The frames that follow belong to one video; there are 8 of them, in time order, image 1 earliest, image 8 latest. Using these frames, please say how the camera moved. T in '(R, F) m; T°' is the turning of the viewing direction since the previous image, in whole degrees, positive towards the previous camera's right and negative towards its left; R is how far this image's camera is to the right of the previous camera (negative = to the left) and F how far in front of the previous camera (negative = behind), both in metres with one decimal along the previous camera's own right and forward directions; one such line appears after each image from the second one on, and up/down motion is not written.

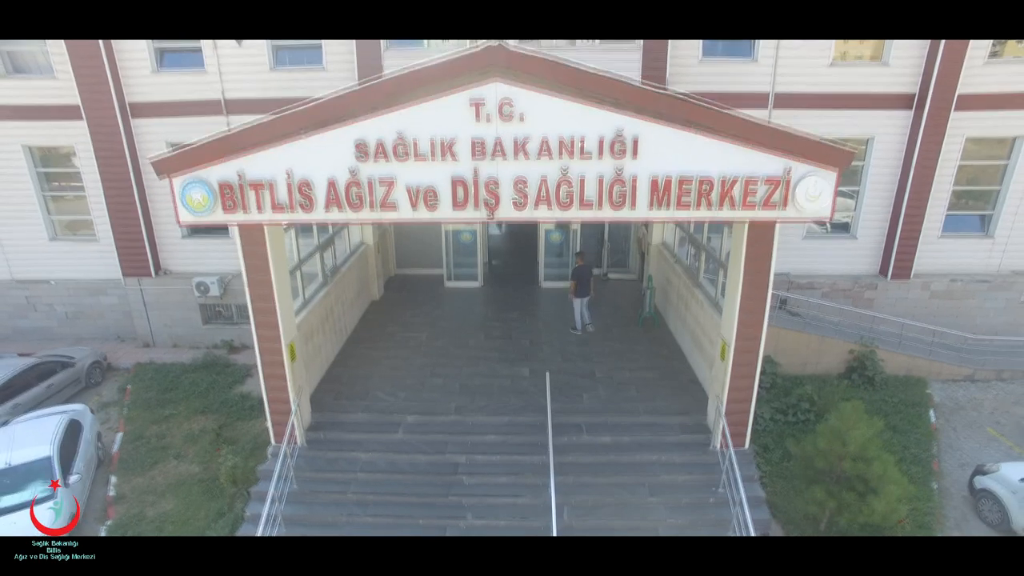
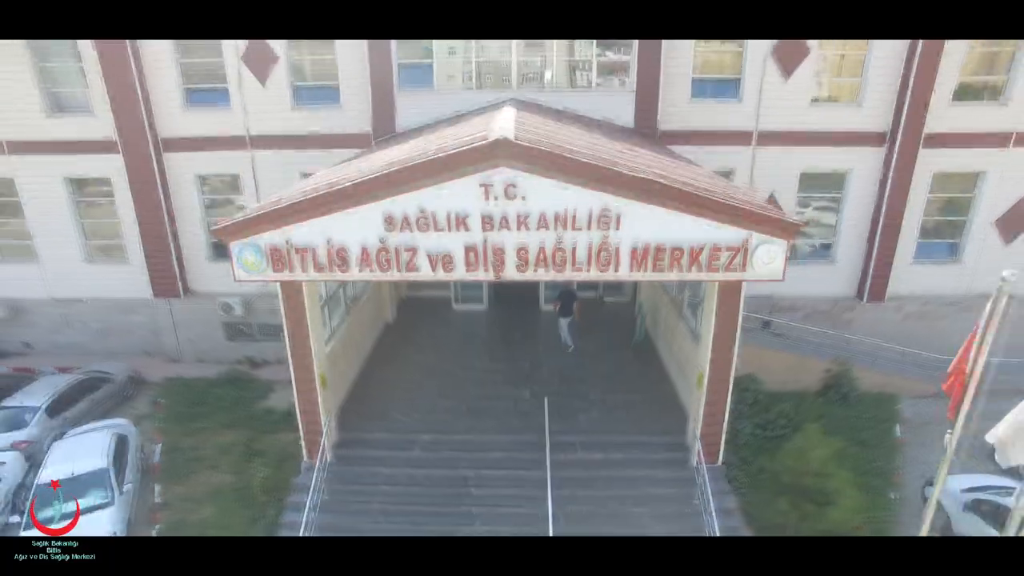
(0.0, -0.9) m; 0°
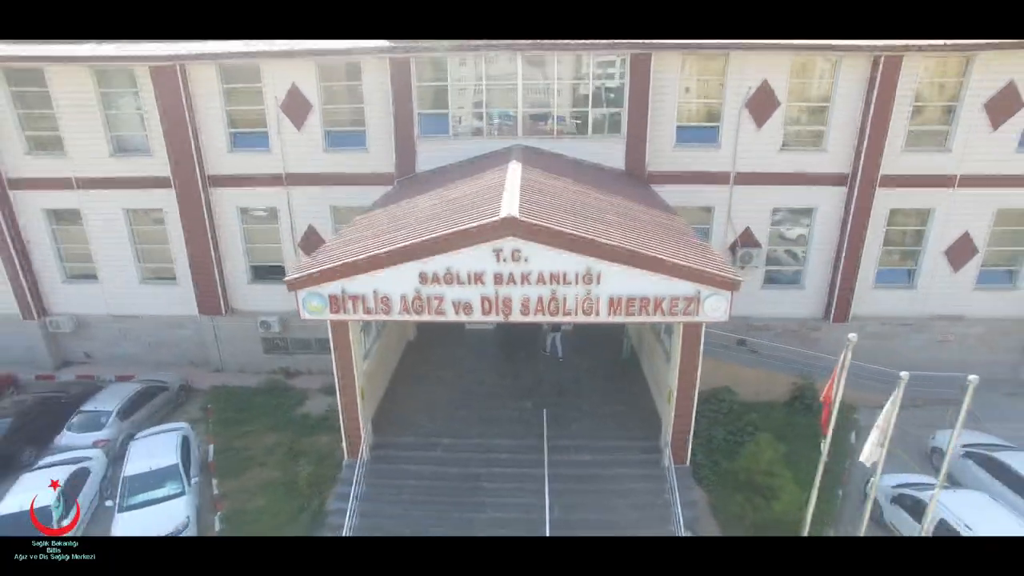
(0.0, -1.5) m; -1°
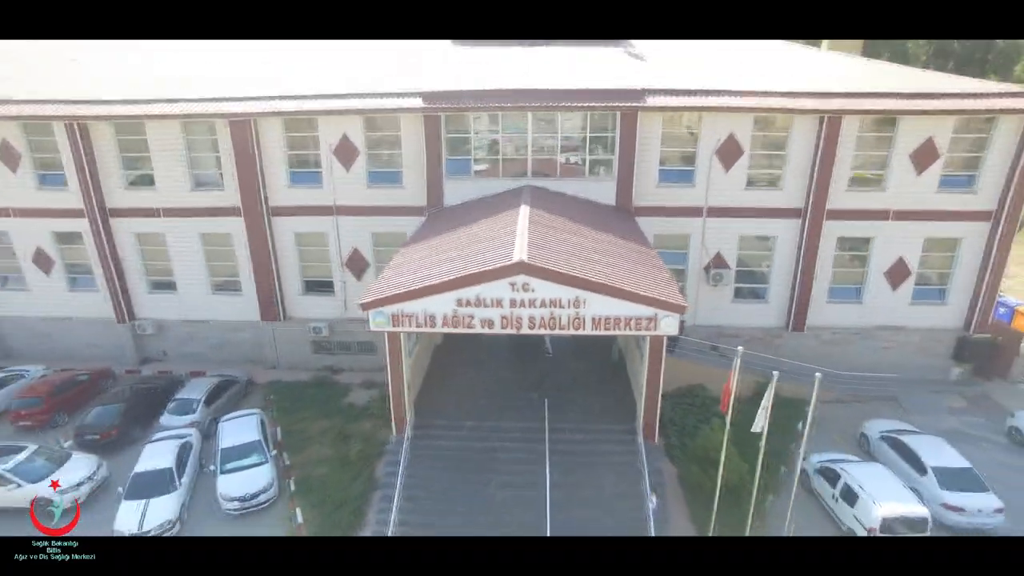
(0.0, -2.6) m; -1°
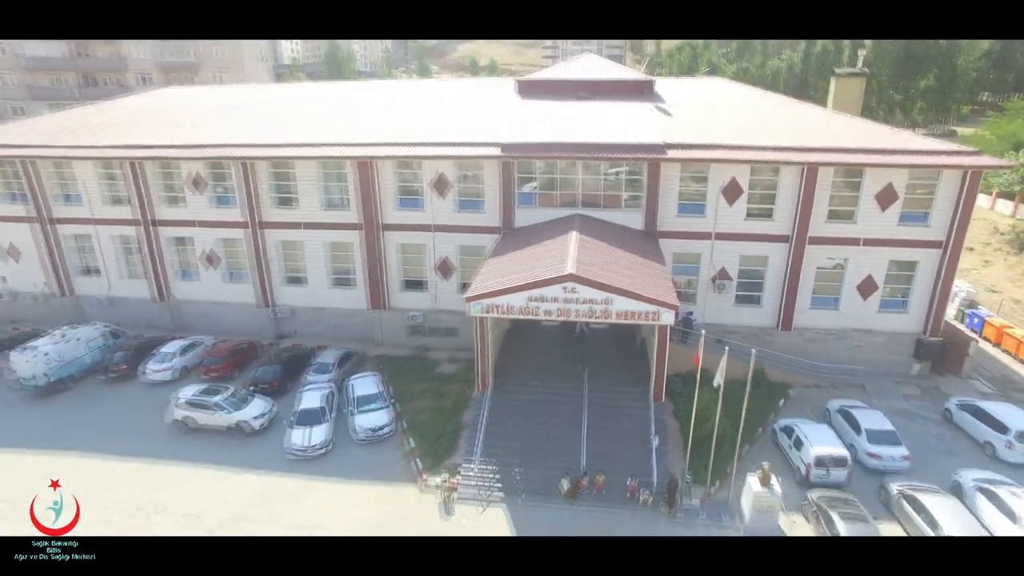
(-0.1, -4.9) m; -5°
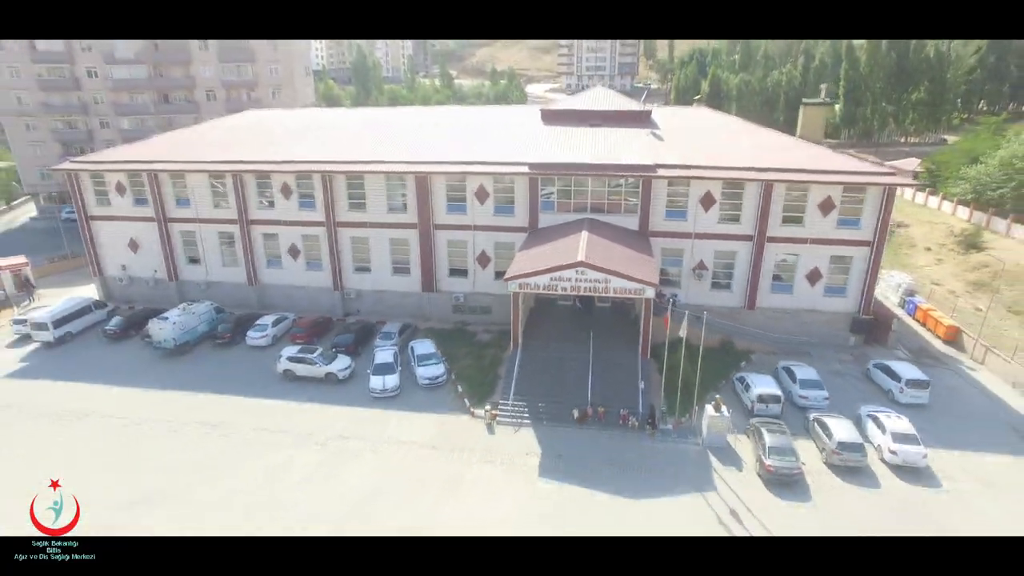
(-0.5, -5.6) m; -1°
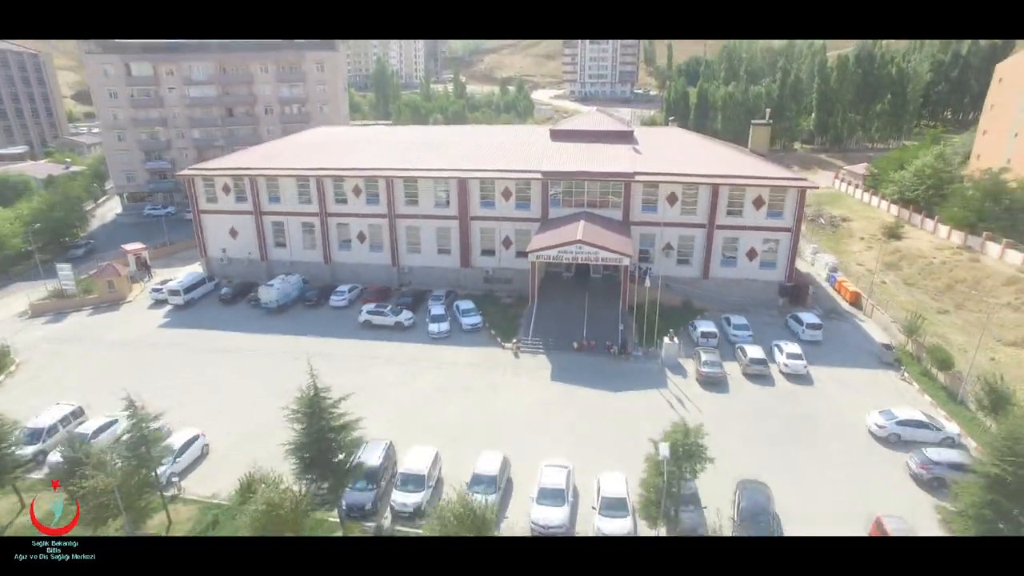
(-0.8, -8.9) m; 0°
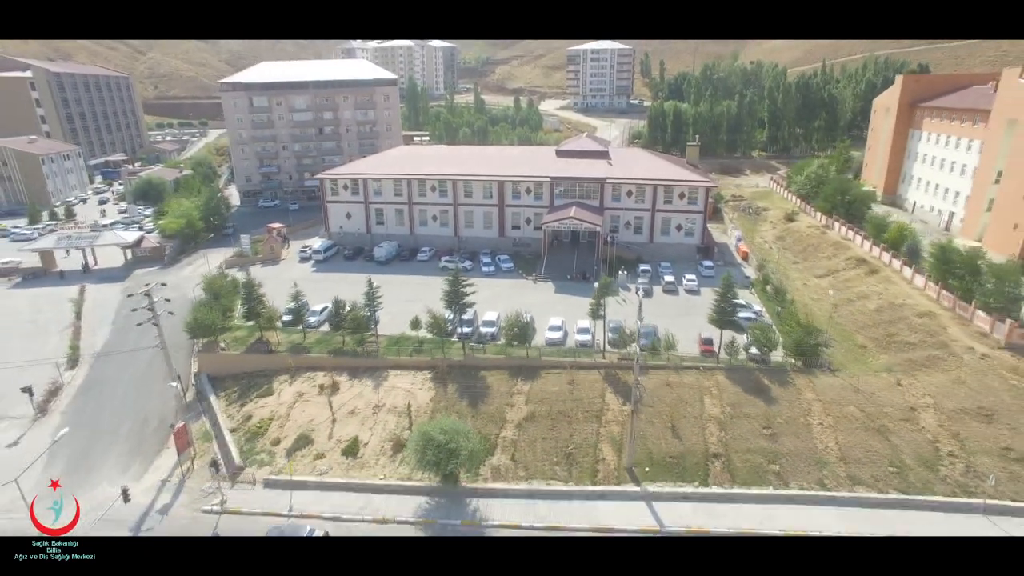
(-1.2, -20.8) m; -1°
